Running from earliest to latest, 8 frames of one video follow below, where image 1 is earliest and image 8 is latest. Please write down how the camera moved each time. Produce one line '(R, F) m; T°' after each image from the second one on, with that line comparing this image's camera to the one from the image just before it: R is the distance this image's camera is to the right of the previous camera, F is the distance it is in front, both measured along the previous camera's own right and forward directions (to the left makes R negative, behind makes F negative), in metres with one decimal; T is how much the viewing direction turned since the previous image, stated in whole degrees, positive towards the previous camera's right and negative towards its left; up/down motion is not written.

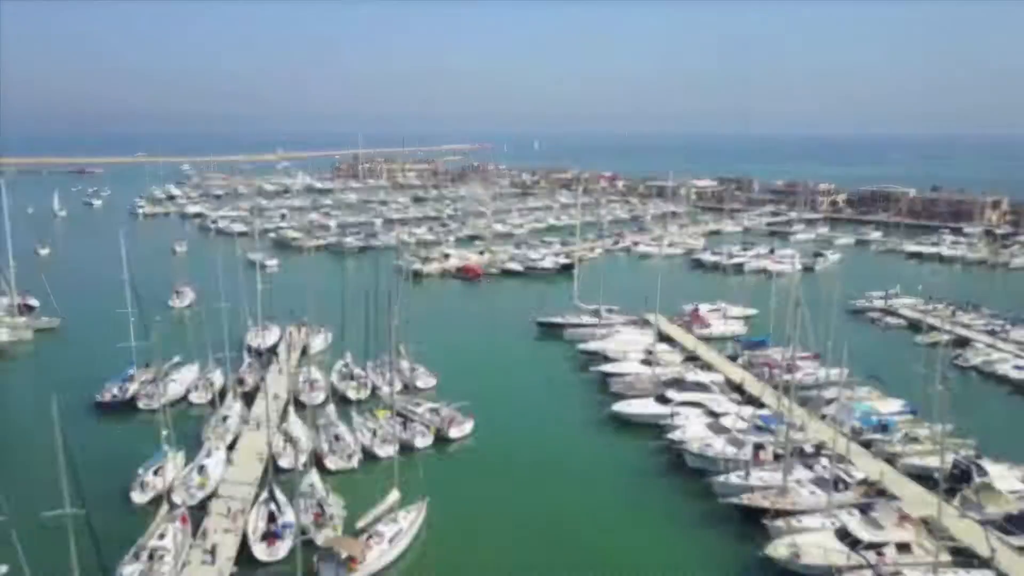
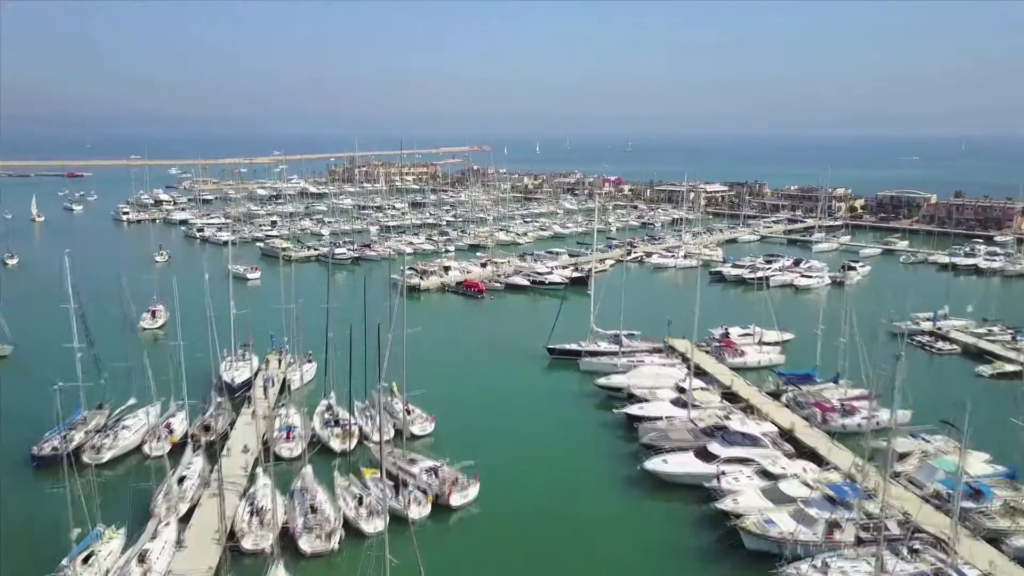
(-0.1, +2.0) m; 0°
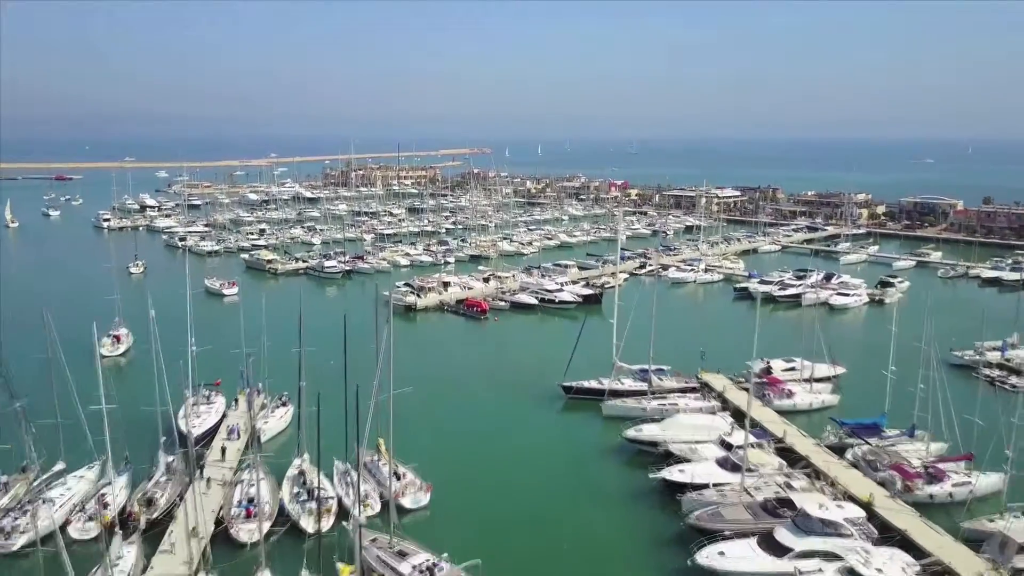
(-0.1, +2.2) m; 0°
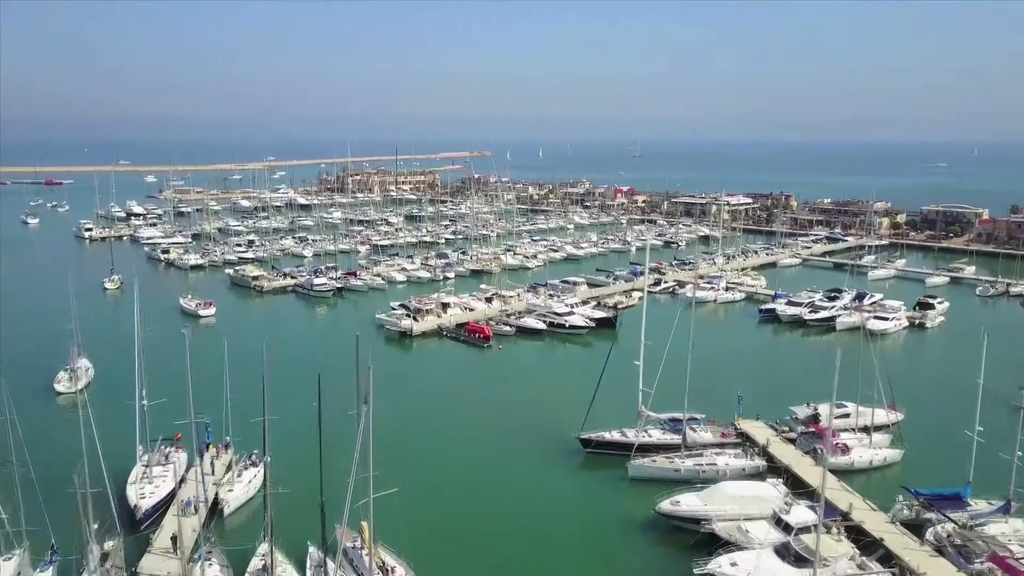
(-0.1, +1.9) m; 0°
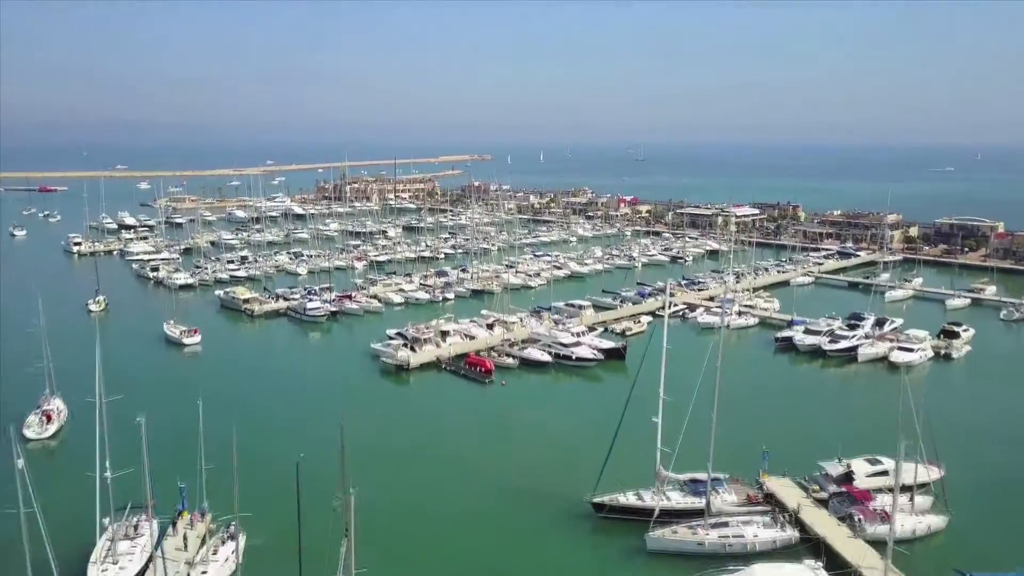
(-0.1, +1.1) m; 0°
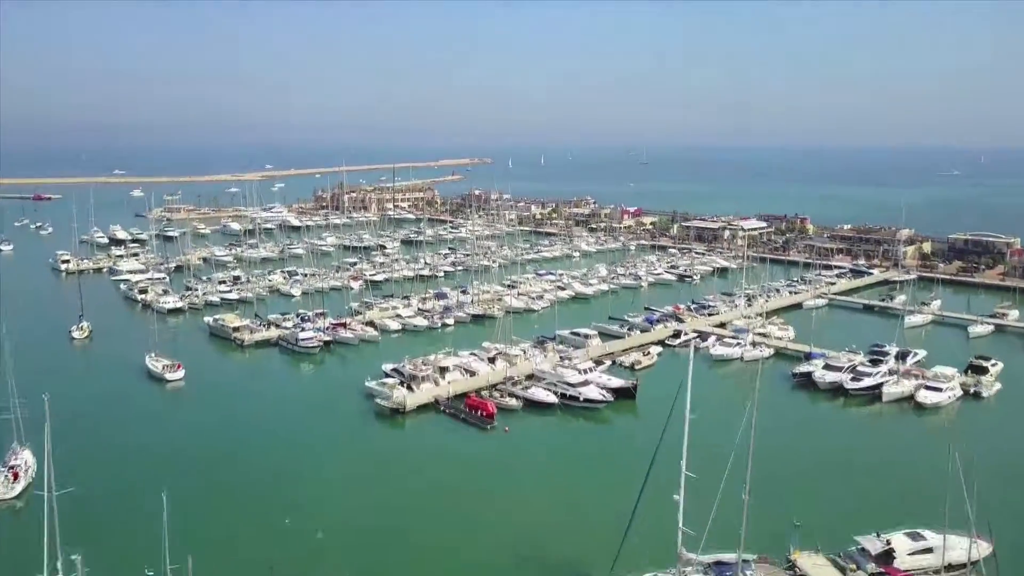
(0.0, +1.1) m; 0°
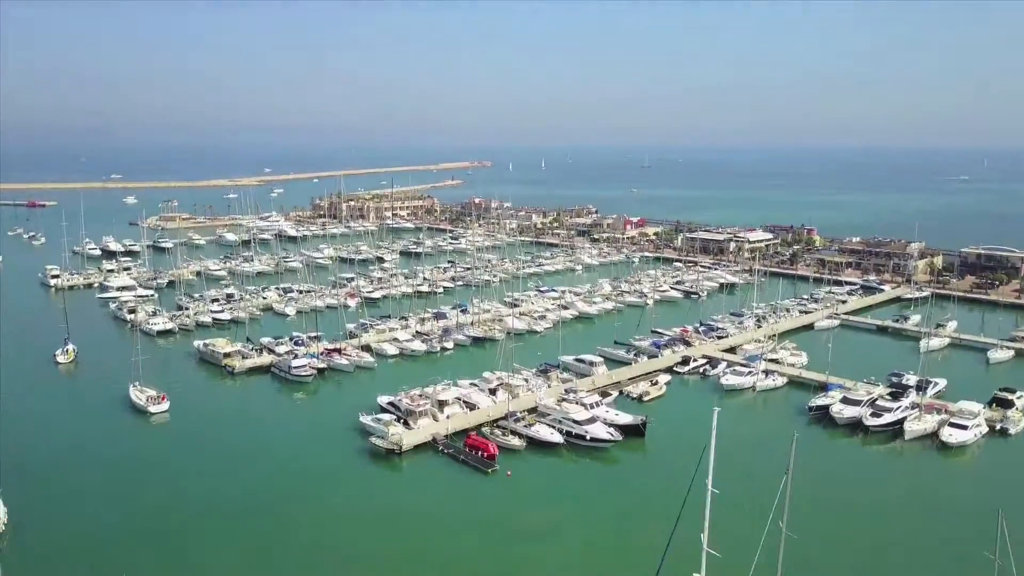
(0.0, +0.9) m; 0°
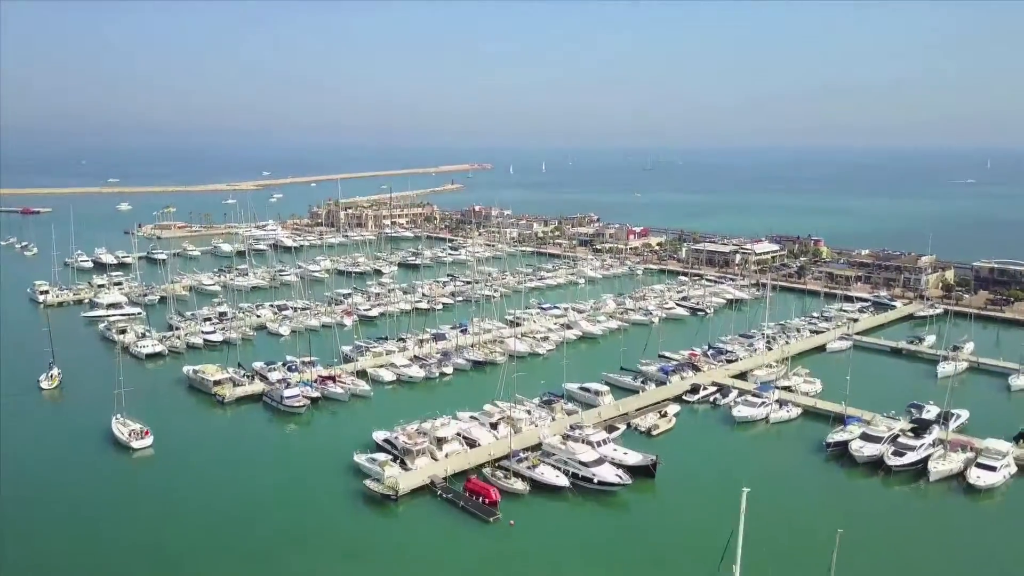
(0.0, +0.9) m; 0°
